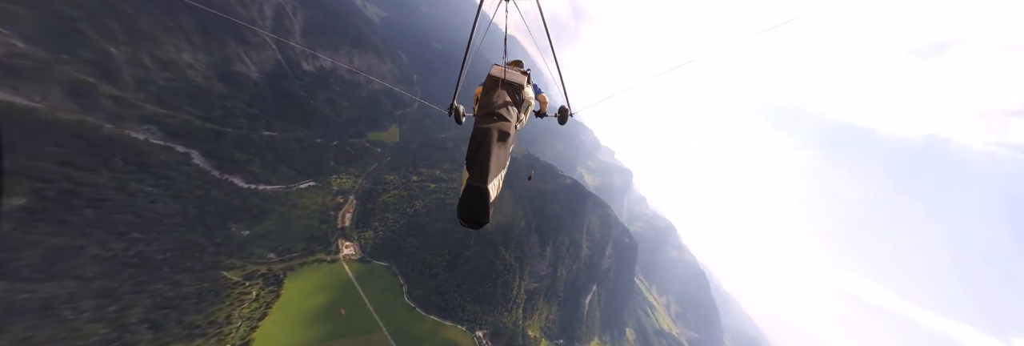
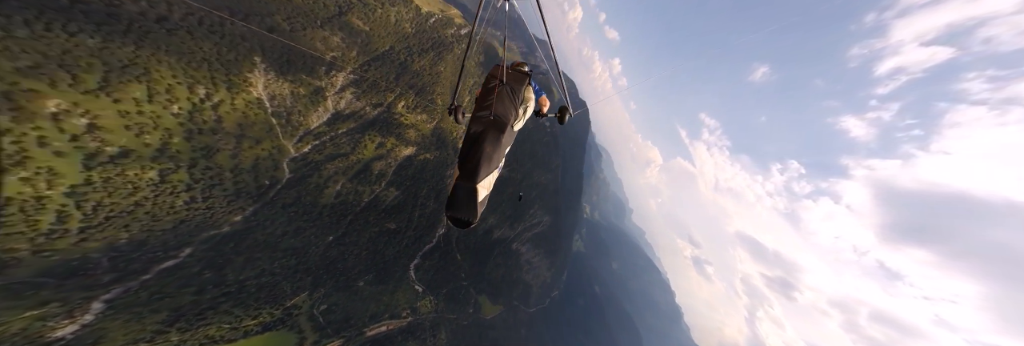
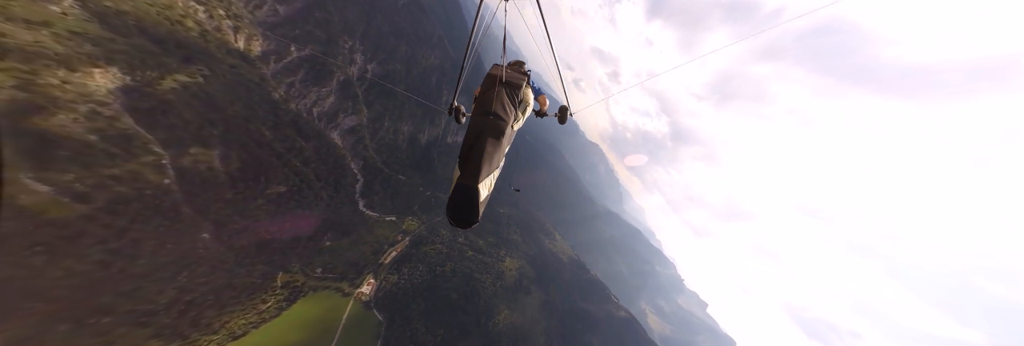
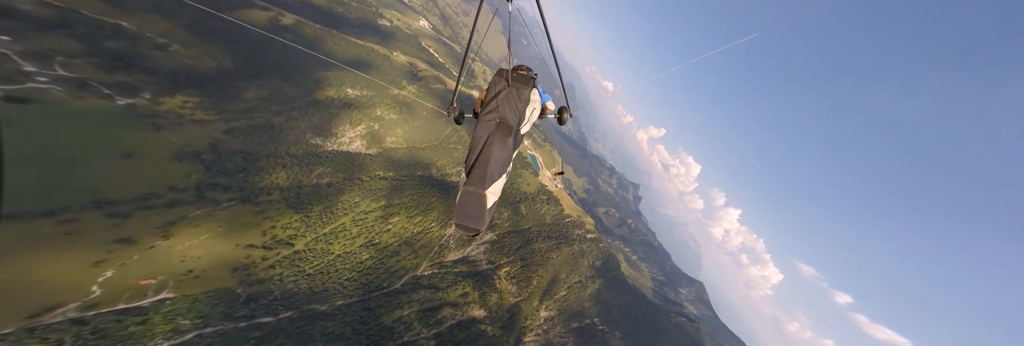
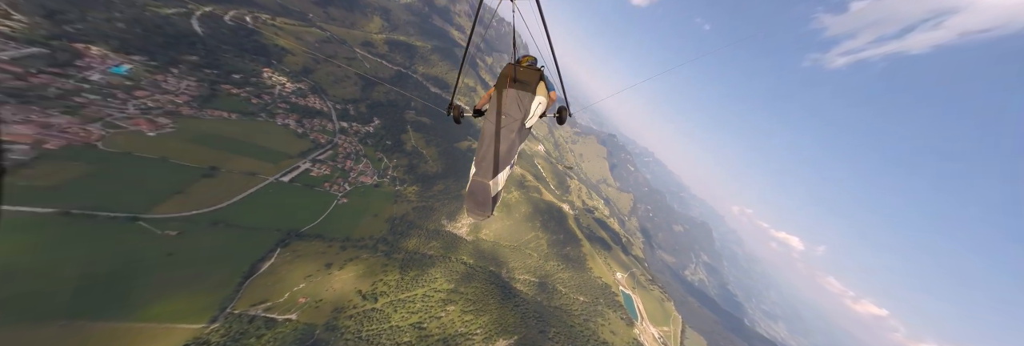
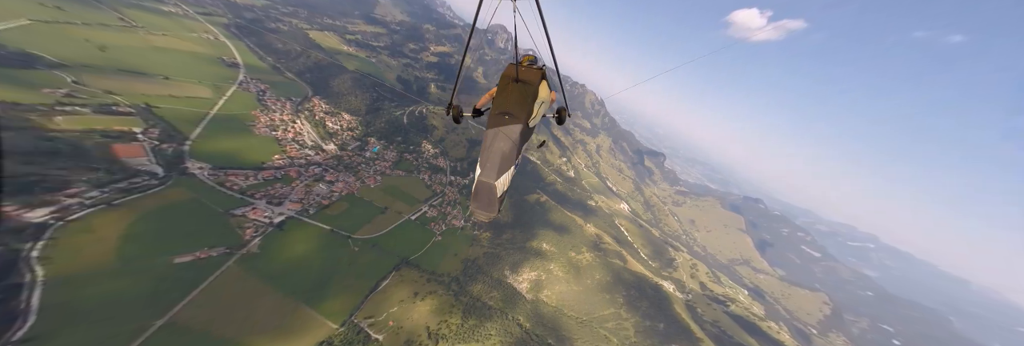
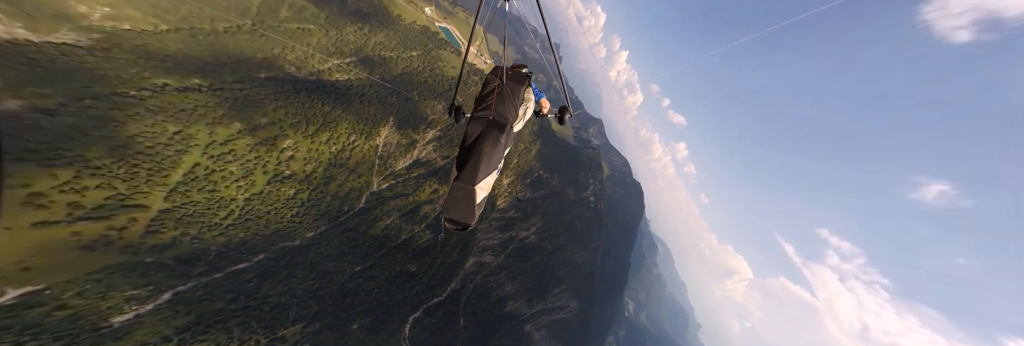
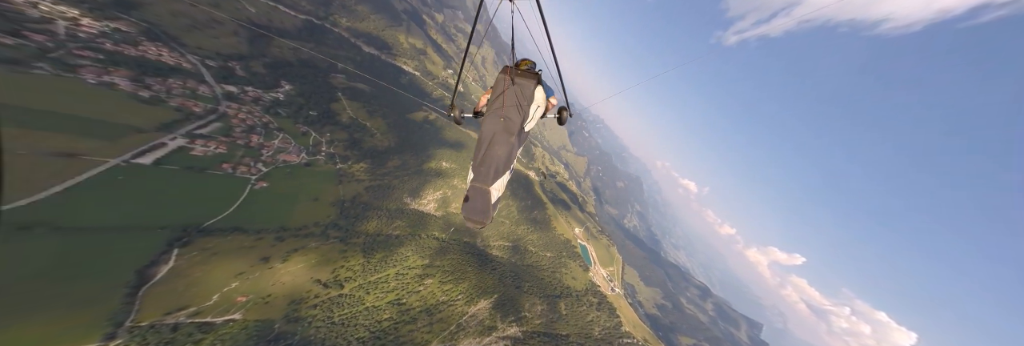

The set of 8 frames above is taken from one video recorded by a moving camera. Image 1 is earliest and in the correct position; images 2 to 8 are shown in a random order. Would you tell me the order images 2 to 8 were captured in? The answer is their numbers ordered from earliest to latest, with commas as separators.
3, 2, 7, 4, 8, 5, 6
